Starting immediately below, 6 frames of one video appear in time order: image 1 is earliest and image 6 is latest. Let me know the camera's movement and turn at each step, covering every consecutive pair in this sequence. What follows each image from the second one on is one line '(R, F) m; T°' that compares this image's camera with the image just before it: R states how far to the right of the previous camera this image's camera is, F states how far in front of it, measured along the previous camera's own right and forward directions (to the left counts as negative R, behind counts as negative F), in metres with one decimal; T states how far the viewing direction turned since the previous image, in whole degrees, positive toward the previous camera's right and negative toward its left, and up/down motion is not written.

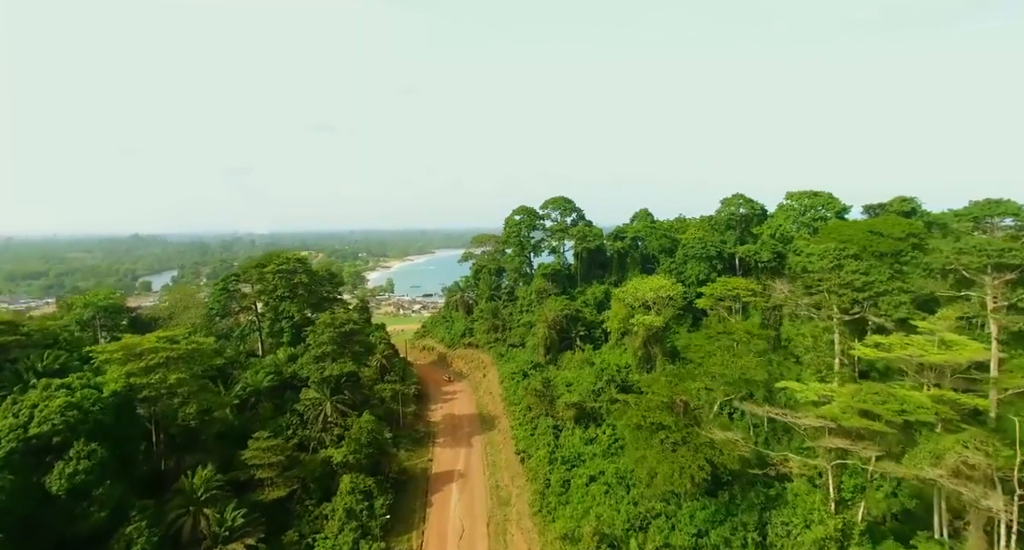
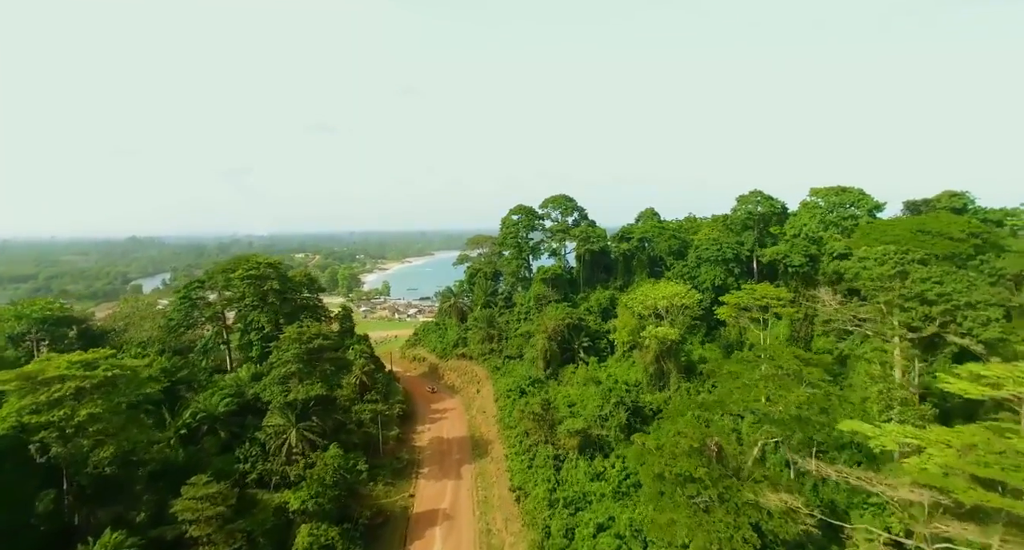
(+0.3, +3.6) m; 0°
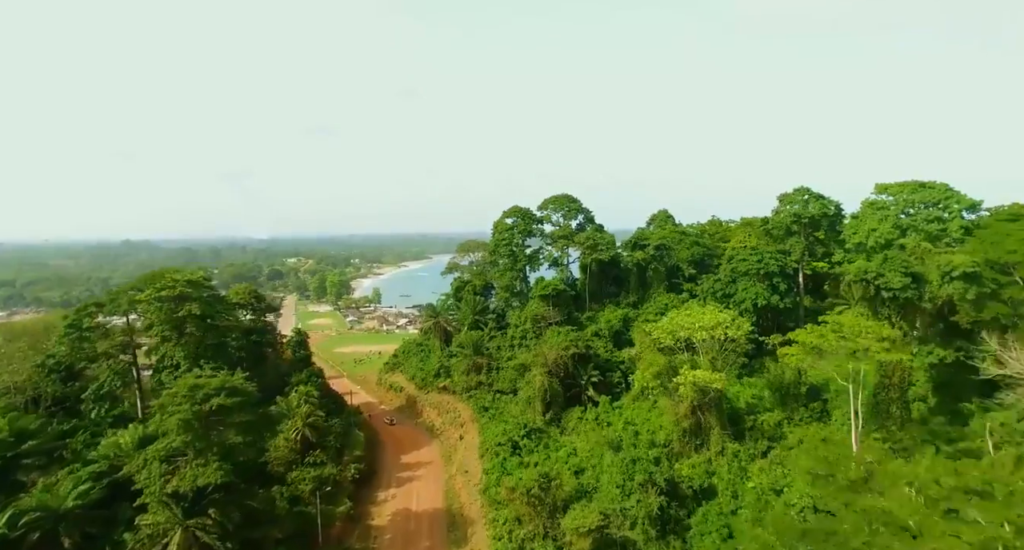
(+0.5, +7.2) m; 0°
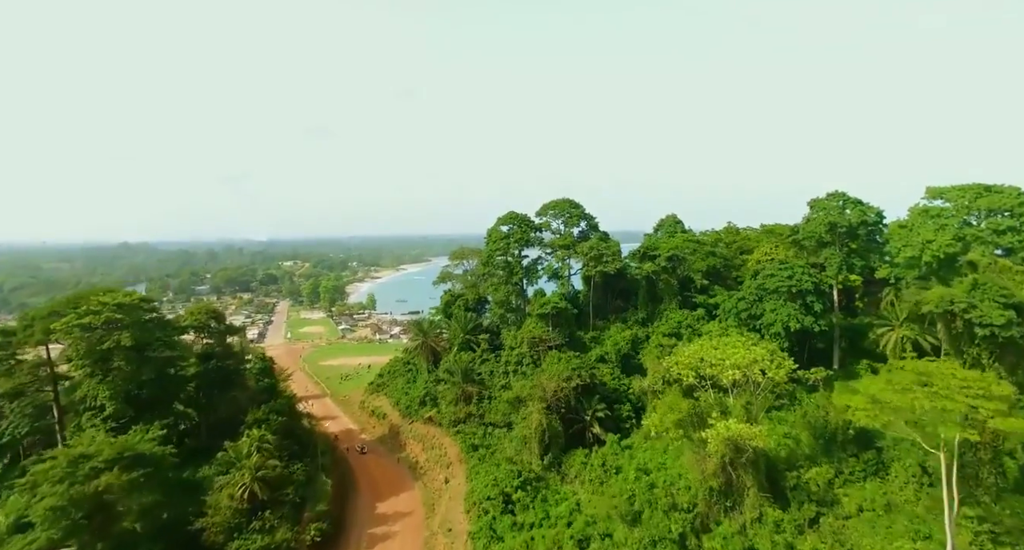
(+0.4, +4.0) m; 0°
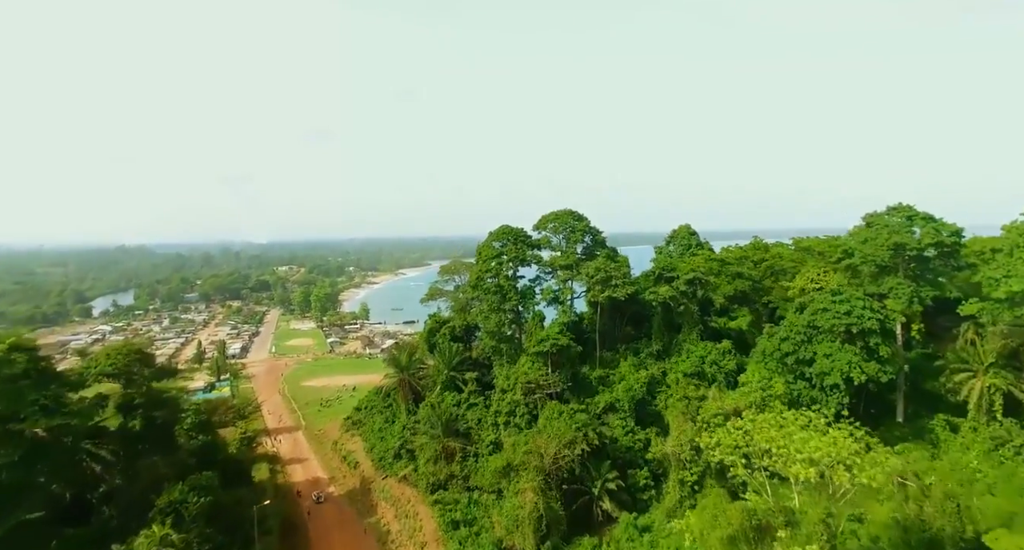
(+0.5, +5.1) m; 0°
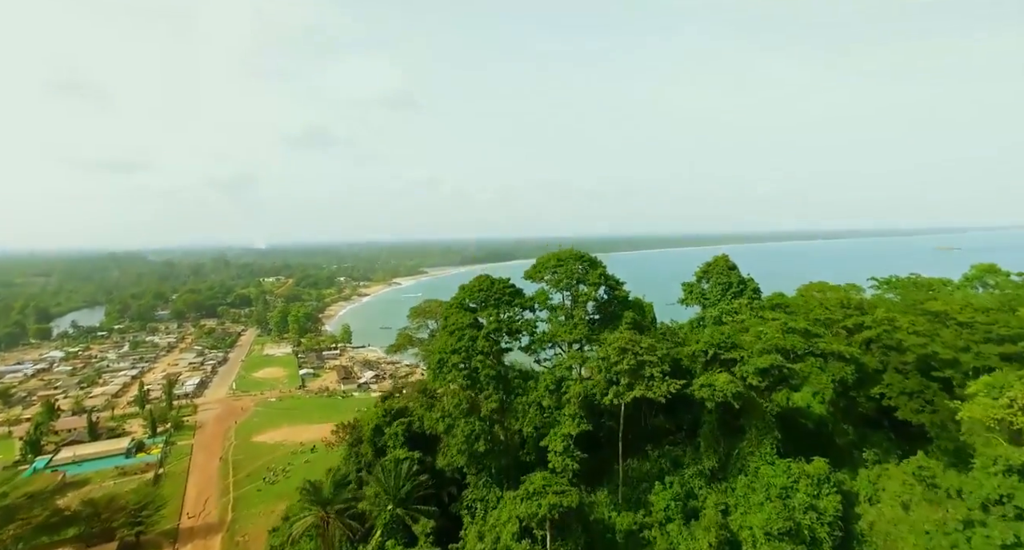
(+0.8, +10.2) m; 0°
